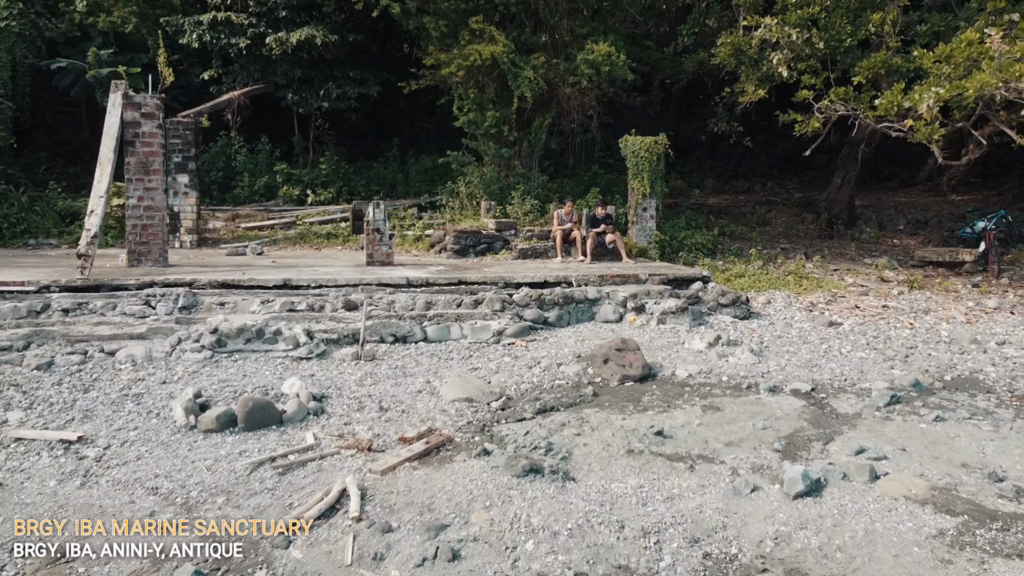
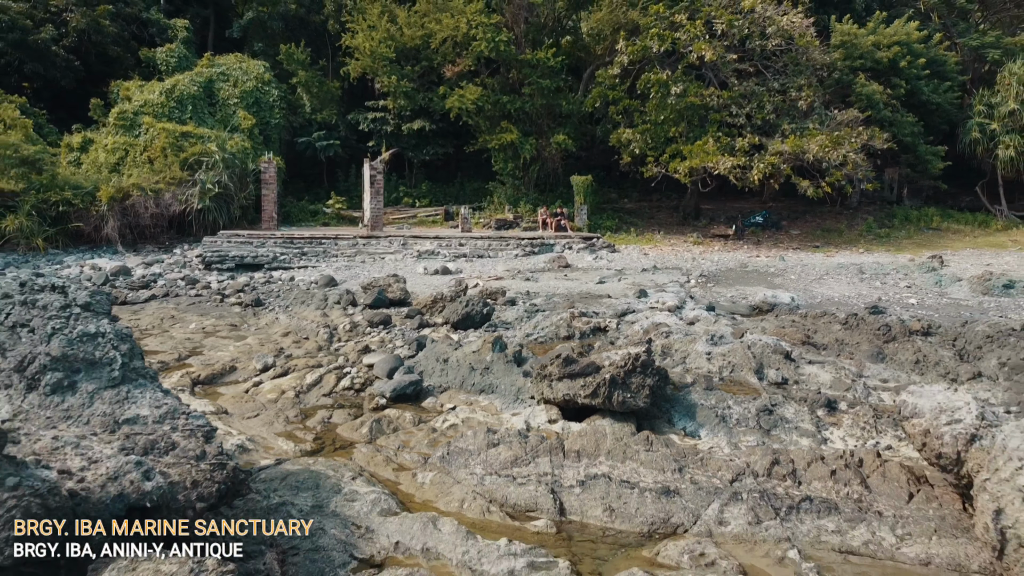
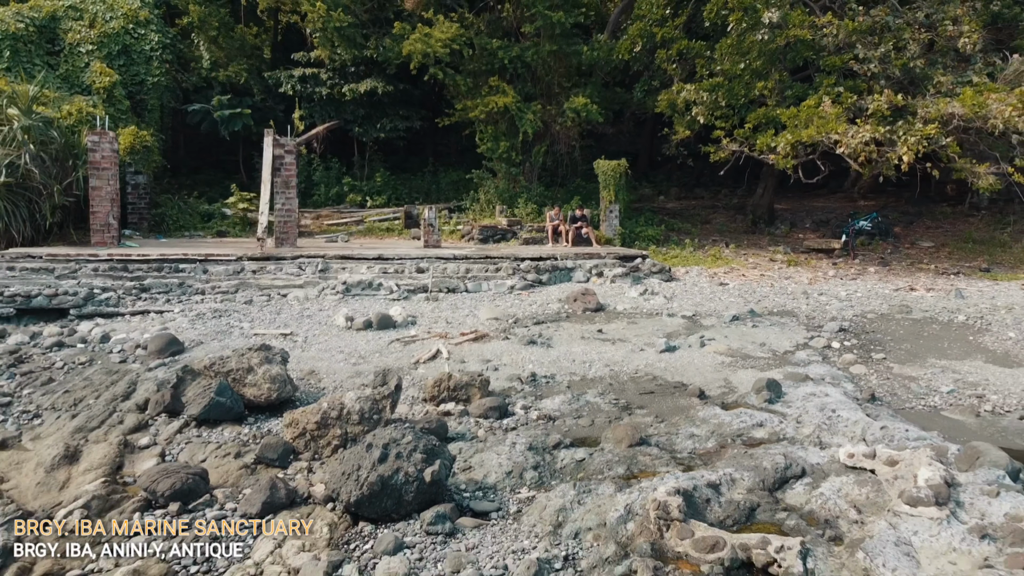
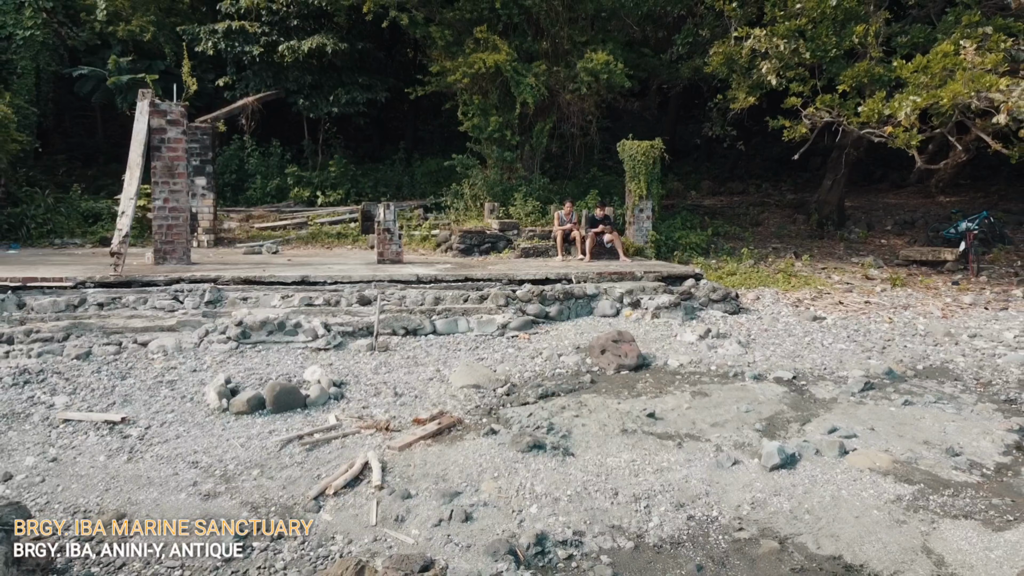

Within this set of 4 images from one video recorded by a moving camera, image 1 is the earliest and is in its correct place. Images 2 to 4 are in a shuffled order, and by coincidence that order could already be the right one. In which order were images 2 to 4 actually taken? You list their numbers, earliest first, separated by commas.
4, 3, 2
